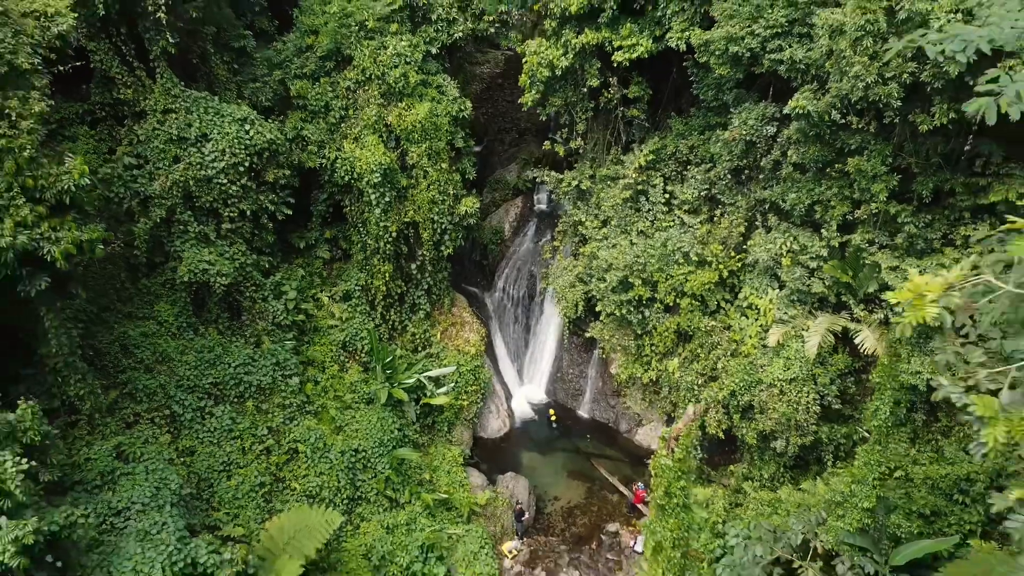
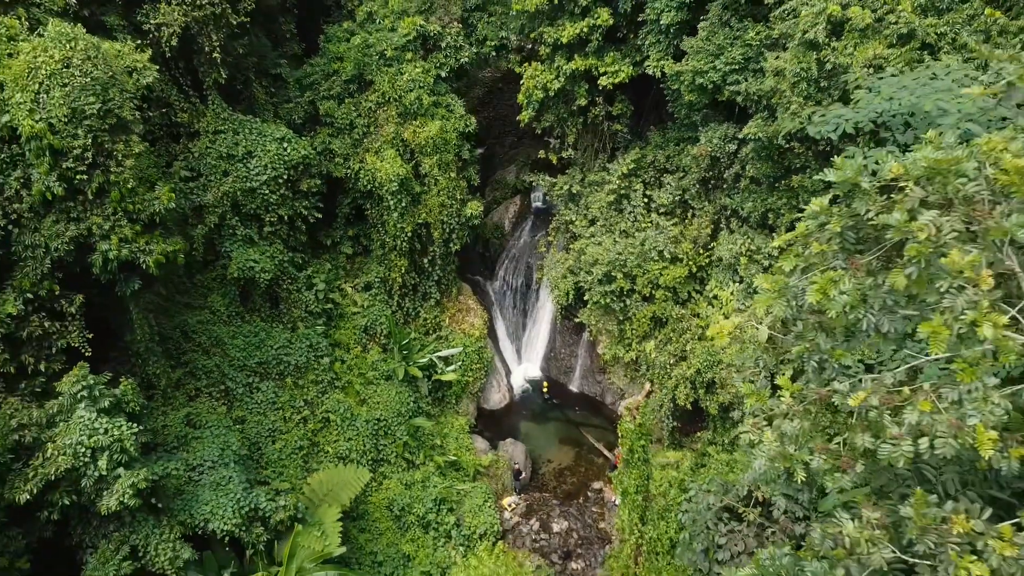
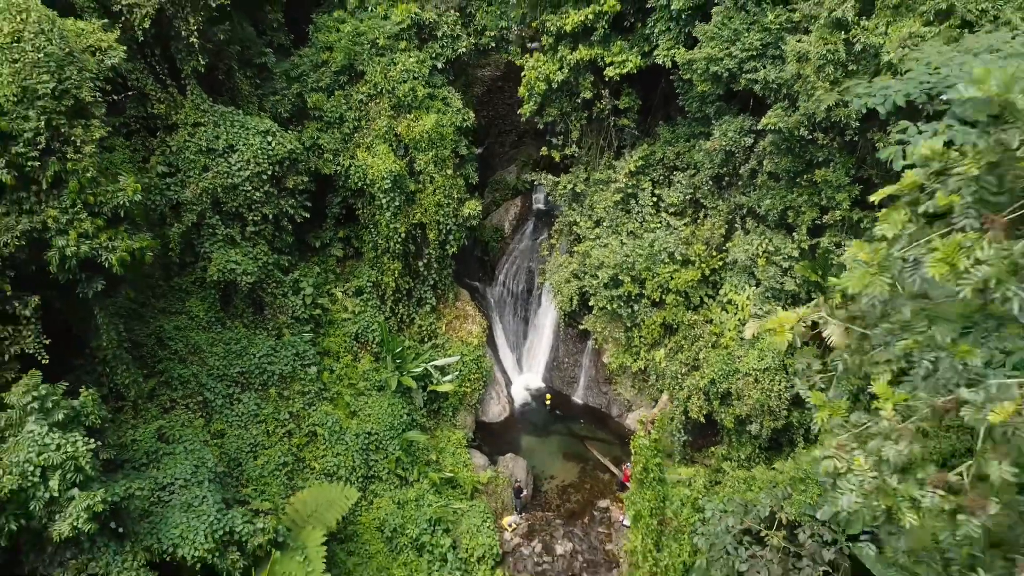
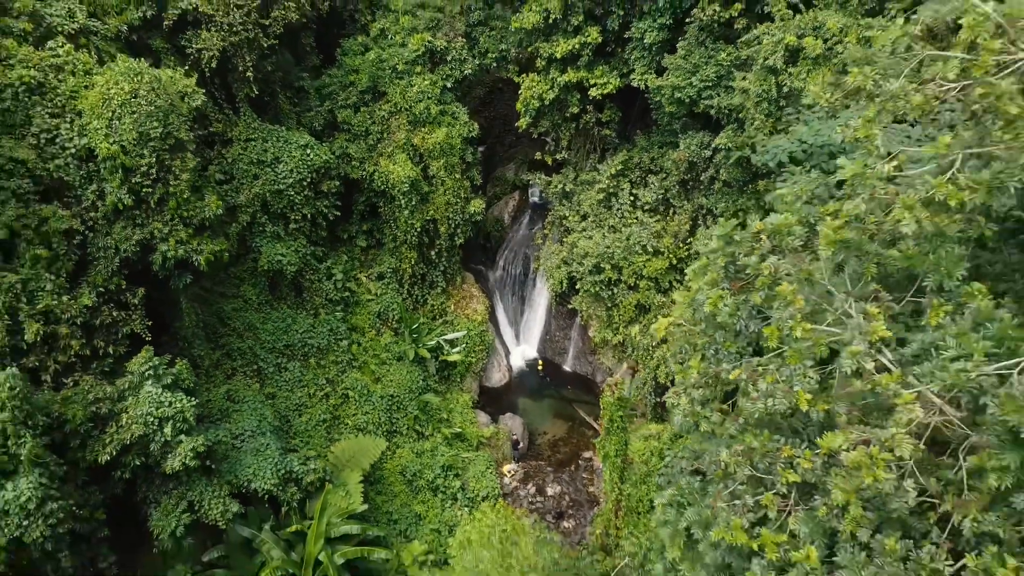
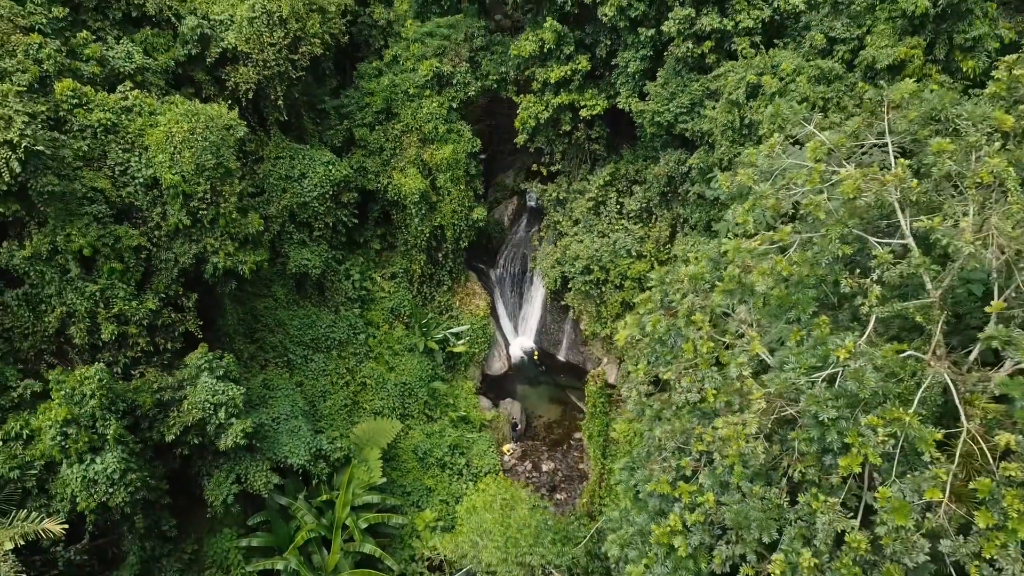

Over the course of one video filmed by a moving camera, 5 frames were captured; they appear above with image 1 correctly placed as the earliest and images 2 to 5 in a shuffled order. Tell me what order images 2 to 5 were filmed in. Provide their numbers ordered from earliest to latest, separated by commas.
3, 2, 4, 5
